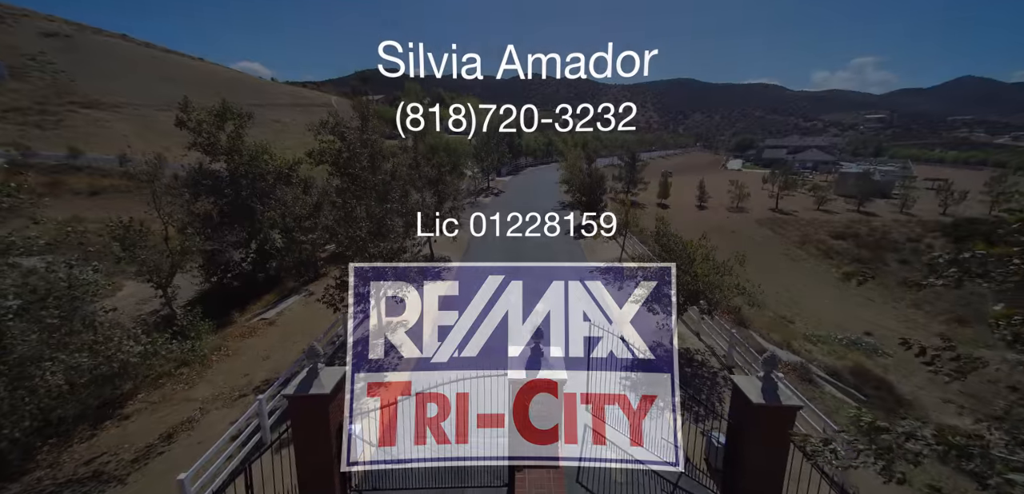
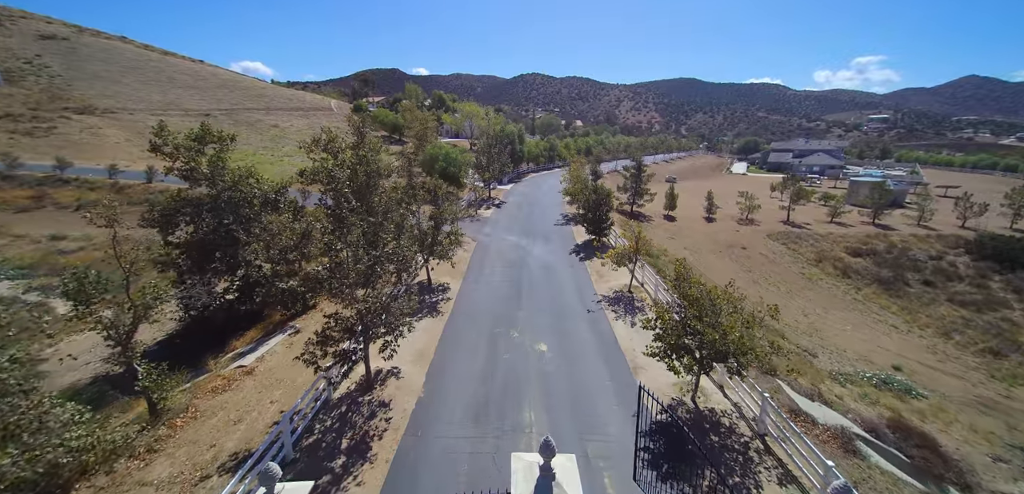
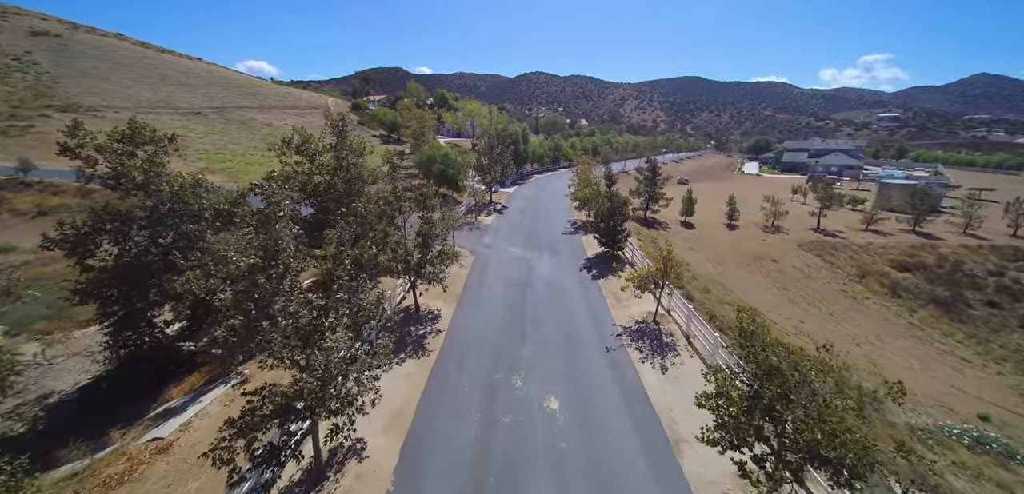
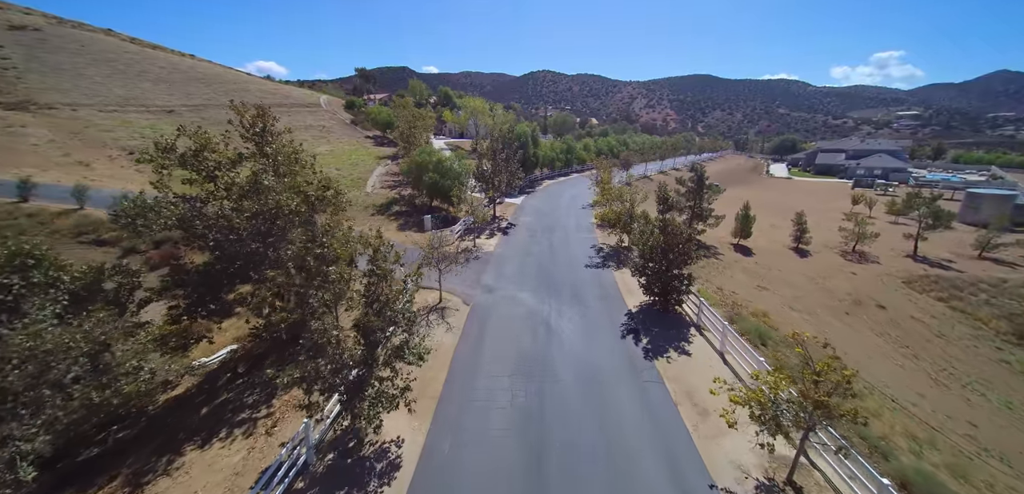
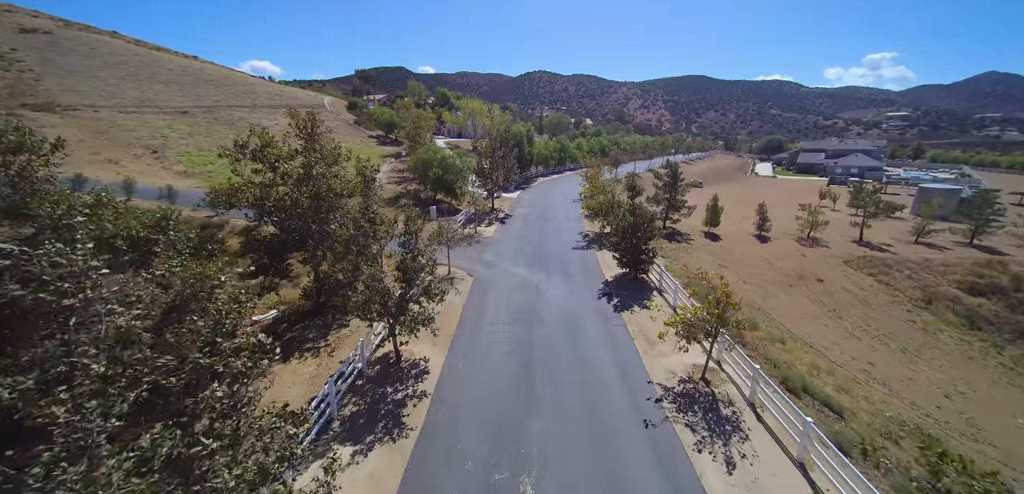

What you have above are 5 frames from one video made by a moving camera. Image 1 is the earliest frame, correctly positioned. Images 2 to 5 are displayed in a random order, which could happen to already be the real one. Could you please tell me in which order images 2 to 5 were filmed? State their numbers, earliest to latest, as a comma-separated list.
2, 3, 5, 4
